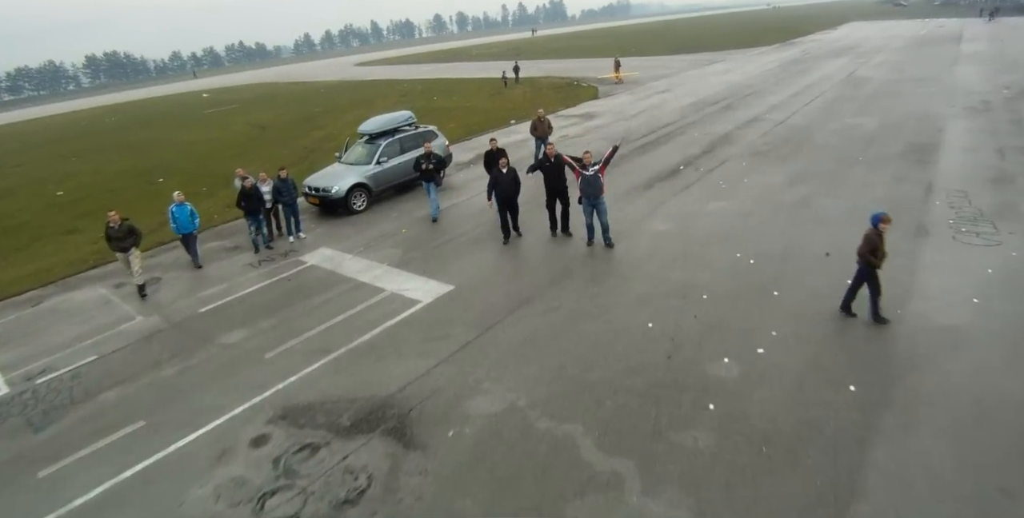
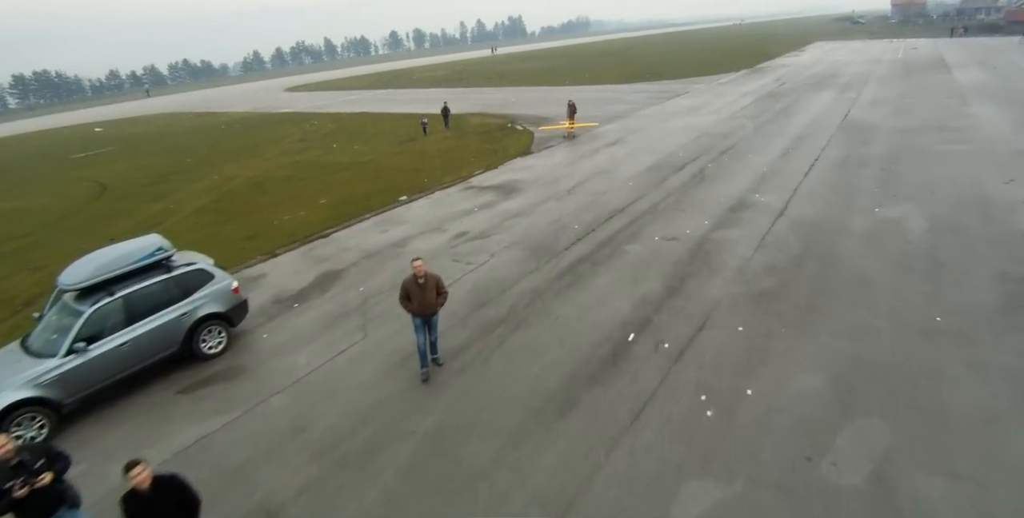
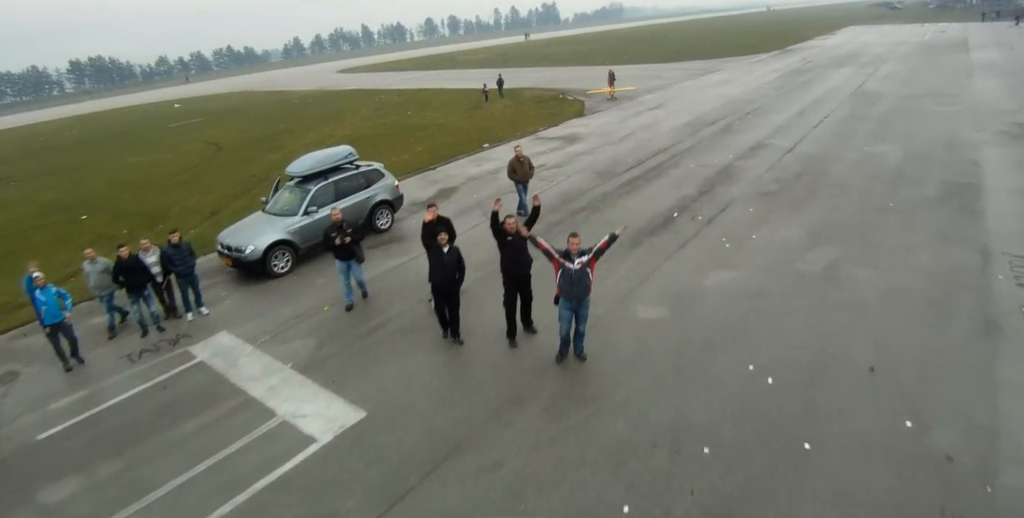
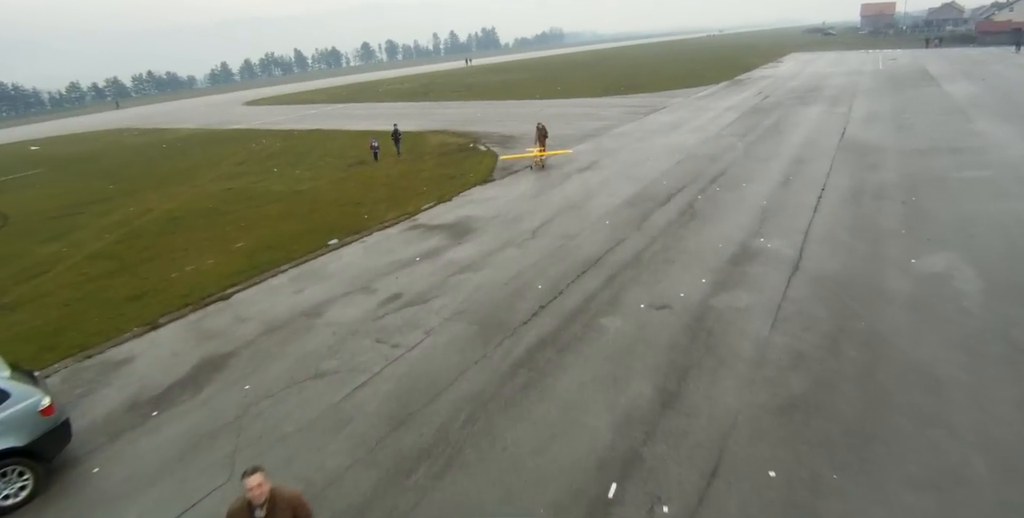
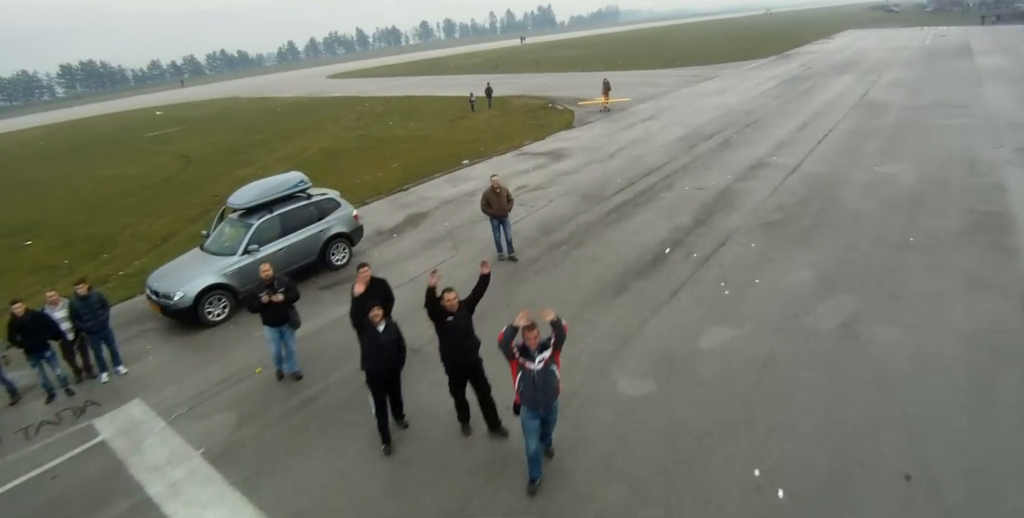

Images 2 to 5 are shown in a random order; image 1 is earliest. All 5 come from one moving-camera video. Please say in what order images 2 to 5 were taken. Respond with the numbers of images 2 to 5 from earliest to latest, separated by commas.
3, 5, 2, 4
